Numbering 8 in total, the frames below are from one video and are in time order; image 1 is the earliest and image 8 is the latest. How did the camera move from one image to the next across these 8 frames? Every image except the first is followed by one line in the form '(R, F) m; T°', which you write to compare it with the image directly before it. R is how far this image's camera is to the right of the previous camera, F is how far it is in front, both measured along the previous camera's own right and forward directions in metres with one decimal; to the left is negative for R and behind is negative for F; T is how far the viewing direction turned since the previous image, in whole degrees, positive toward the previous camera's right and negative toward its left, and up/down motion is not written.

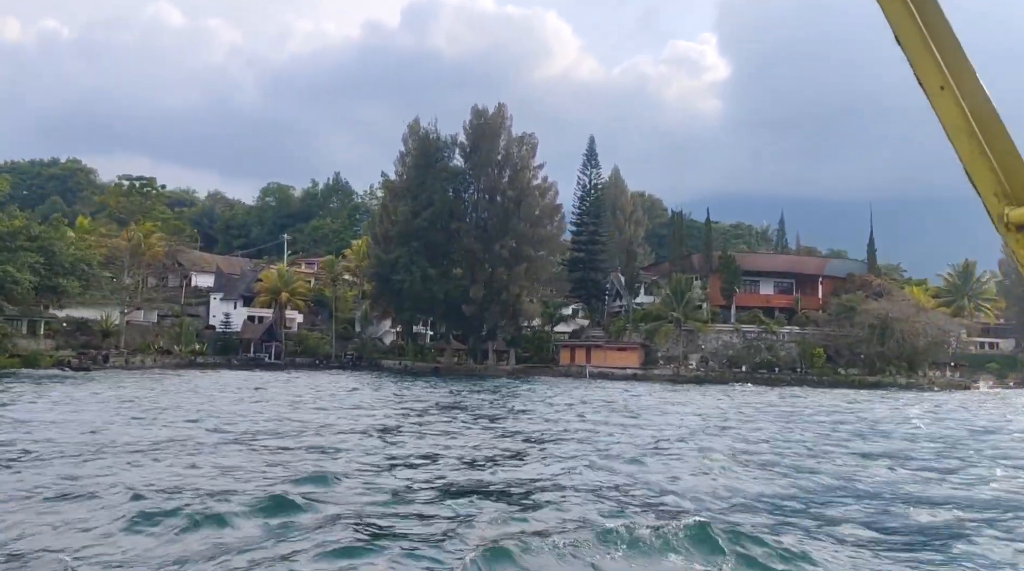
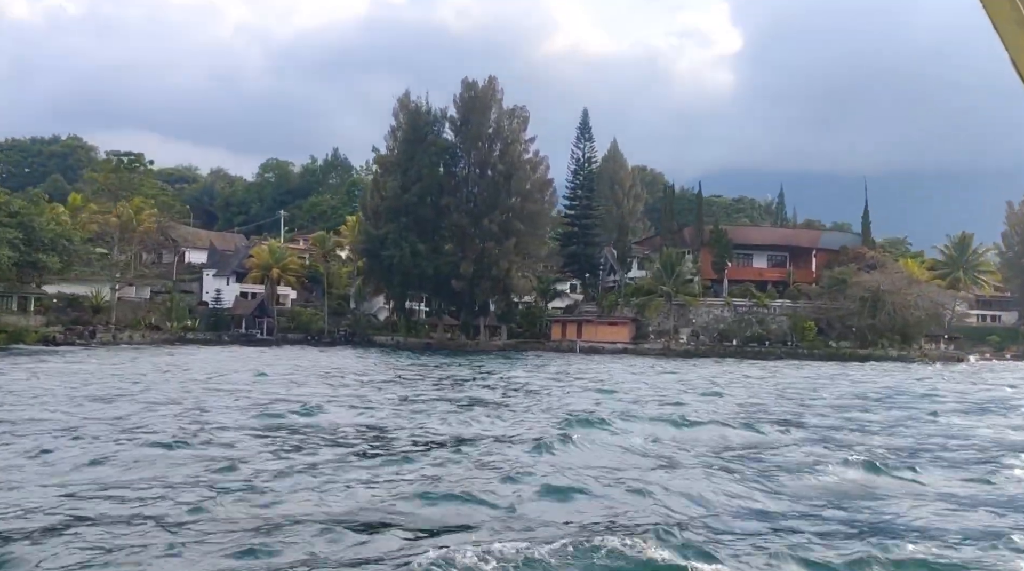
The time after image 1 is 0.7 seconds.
(+0.5, 0.0) m; -1°
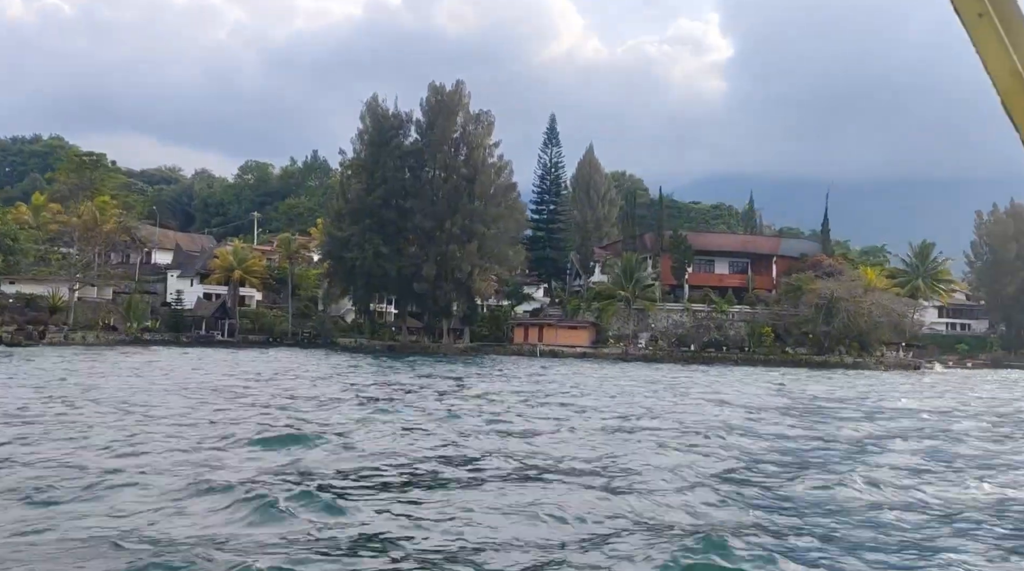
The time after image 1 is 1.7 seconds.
(+0.9, -0.2) m; 0°
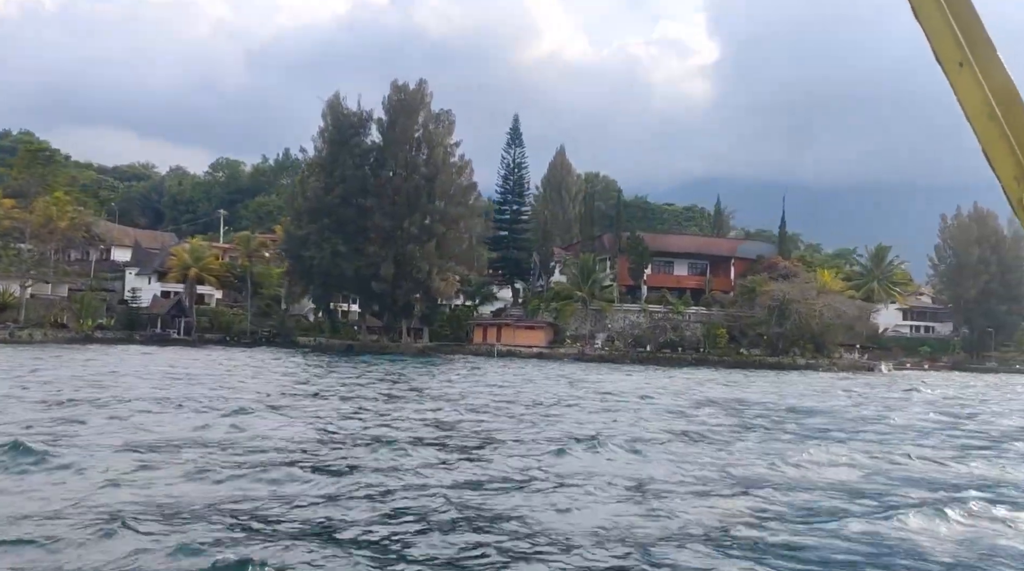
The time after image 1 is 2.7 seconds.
(+0.7, 0.0) m; +1°
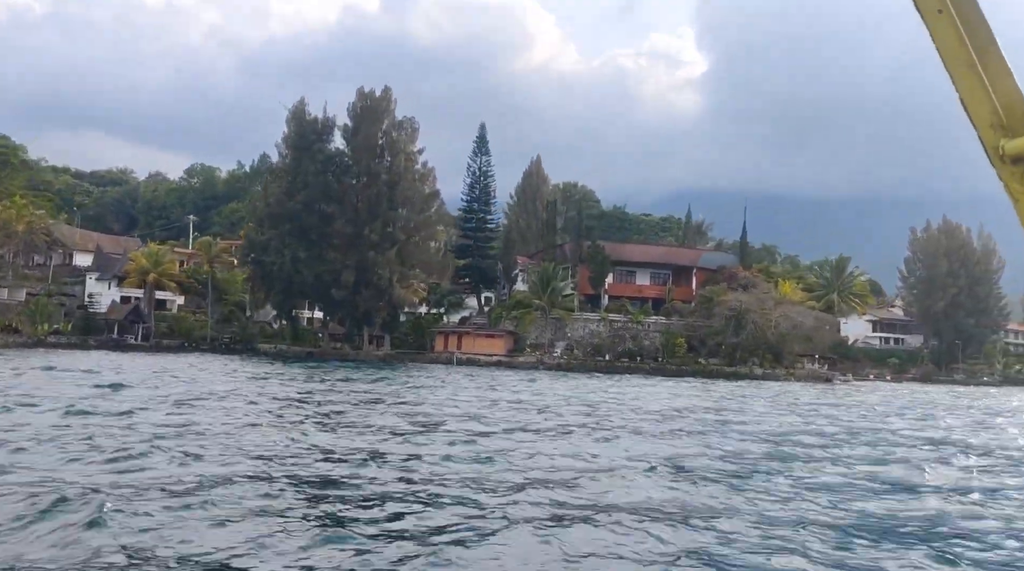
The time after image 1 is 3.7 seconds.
(+0.8, 0.0) m; 0°
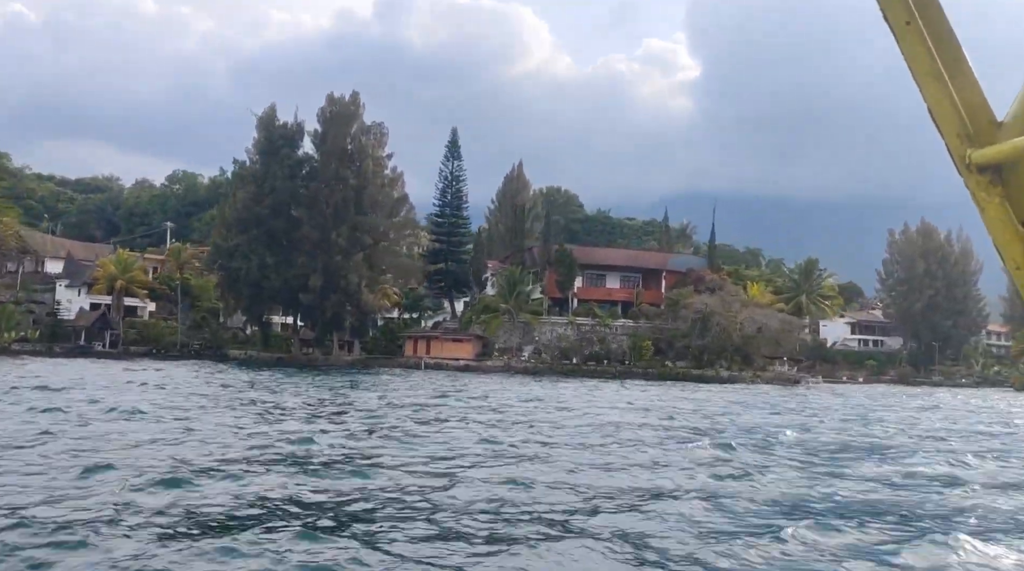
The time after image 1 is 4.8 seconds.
(+0.8, 0.0) m; 0°
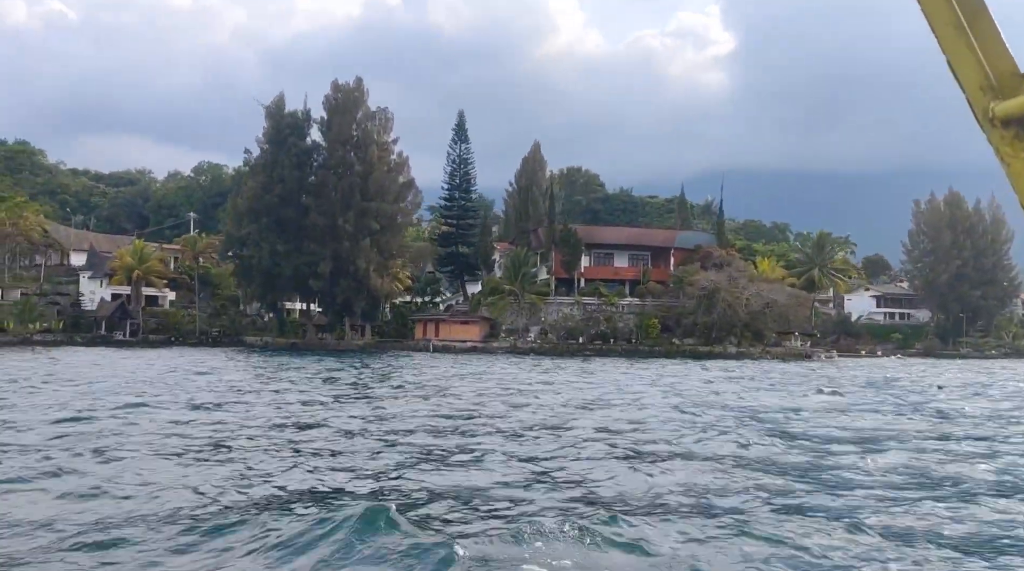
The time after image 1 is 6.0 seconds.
(+1.1, 0.0) m; -2°
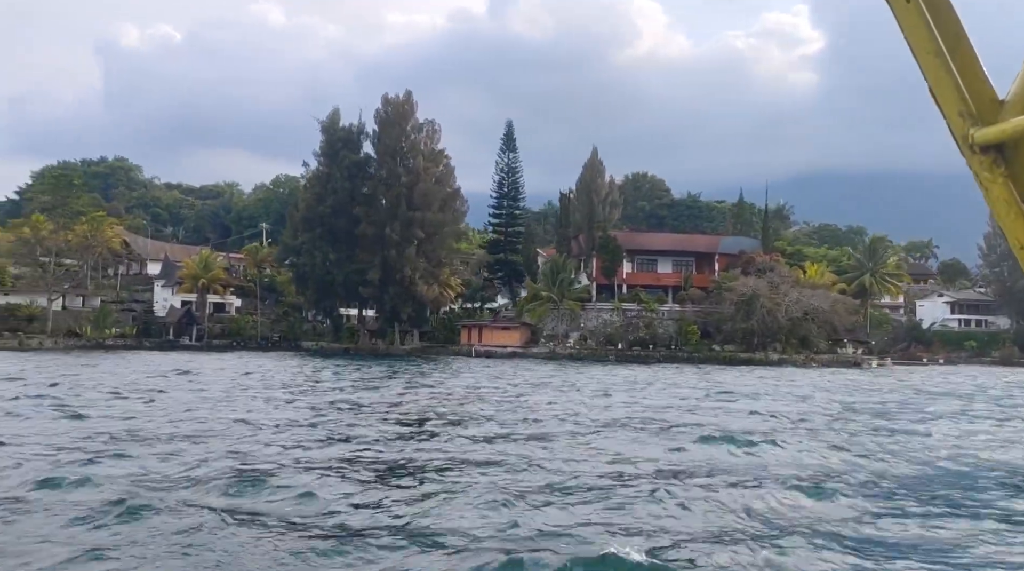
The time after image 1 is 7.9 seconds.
(+1.9, -0.2) m; -6°
